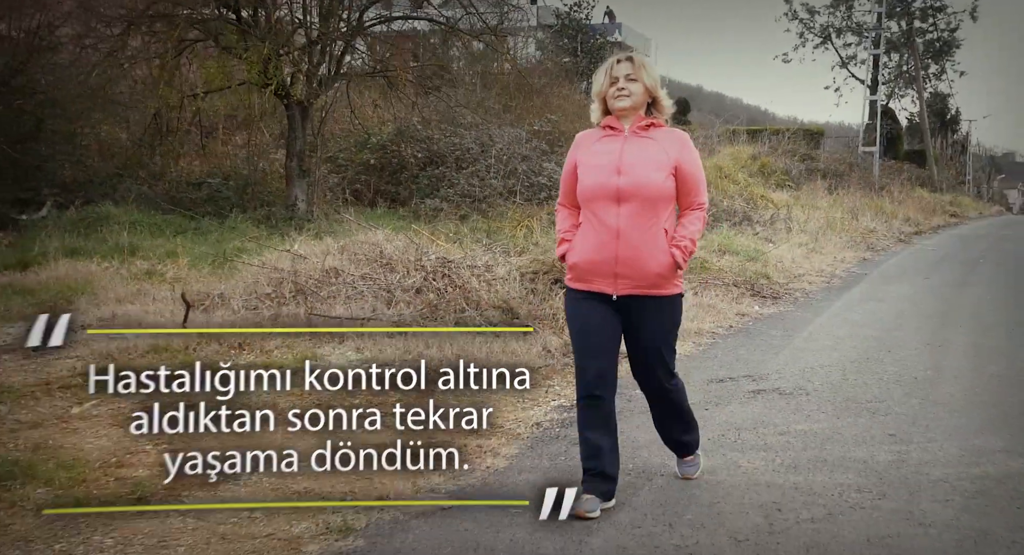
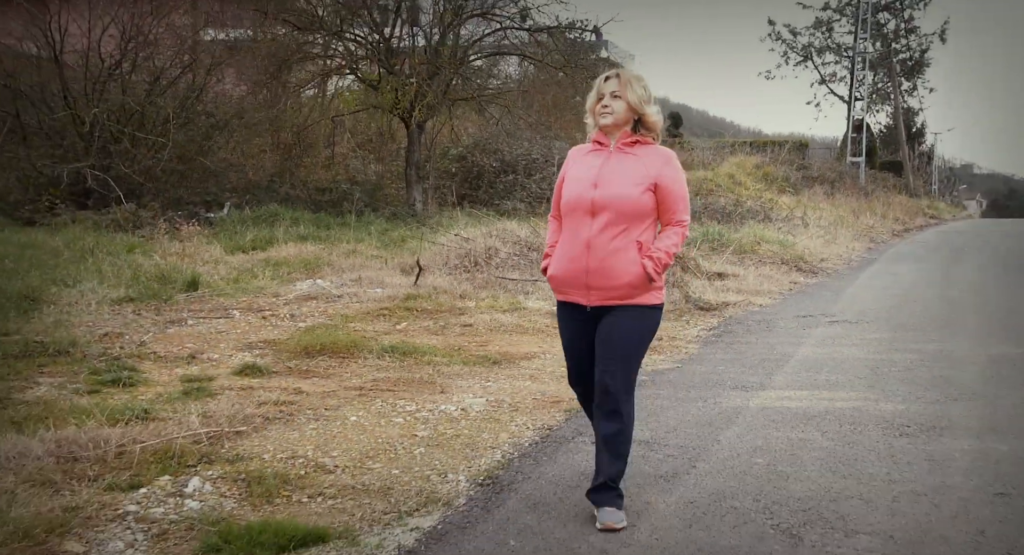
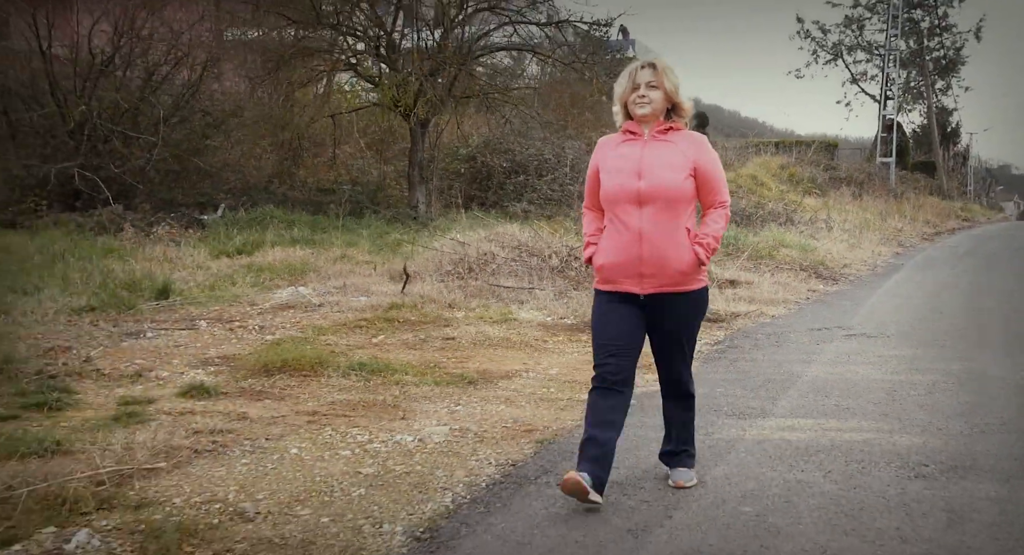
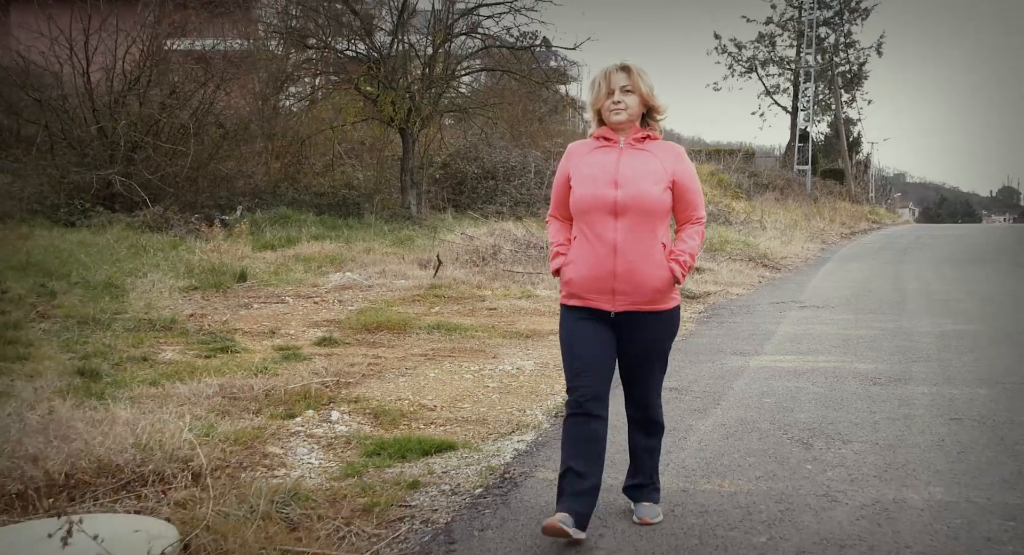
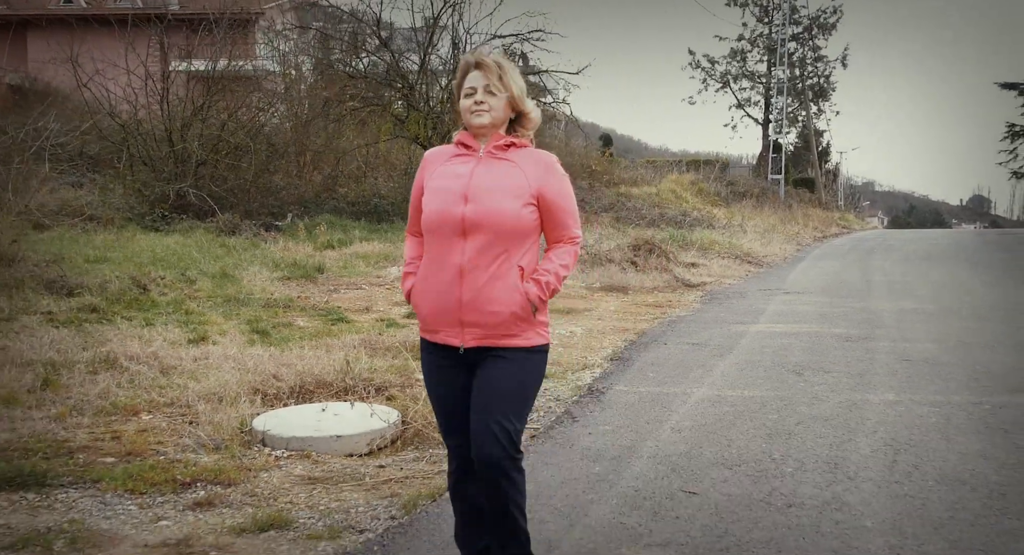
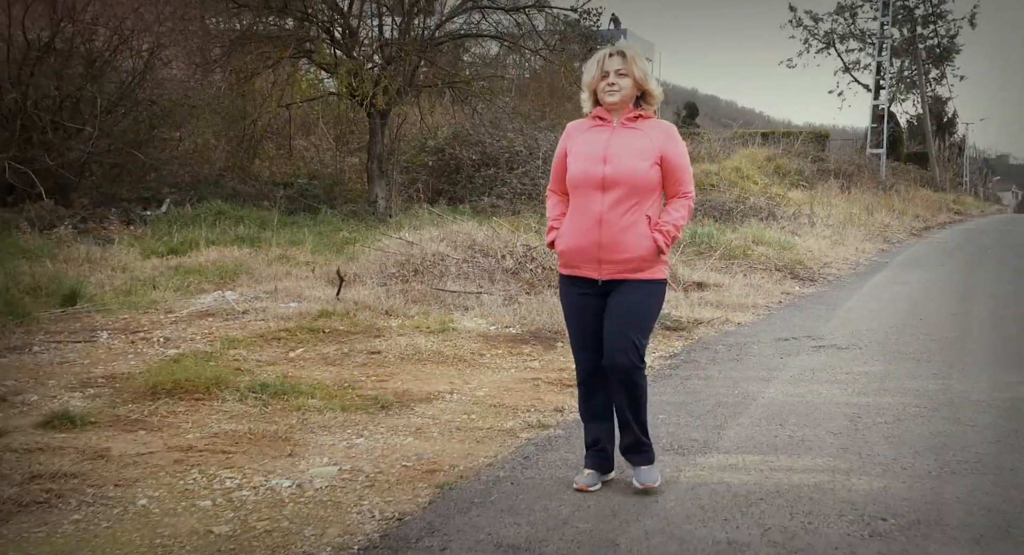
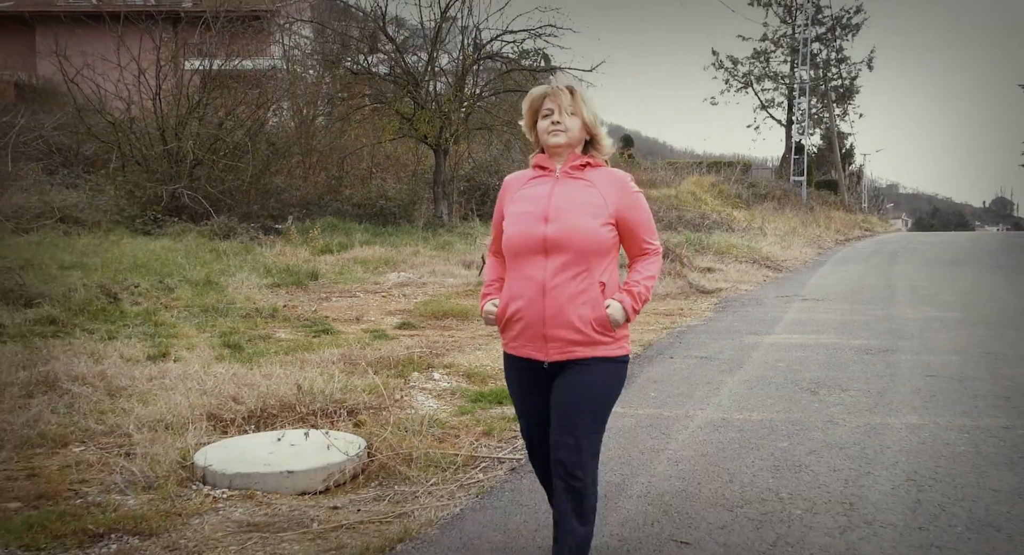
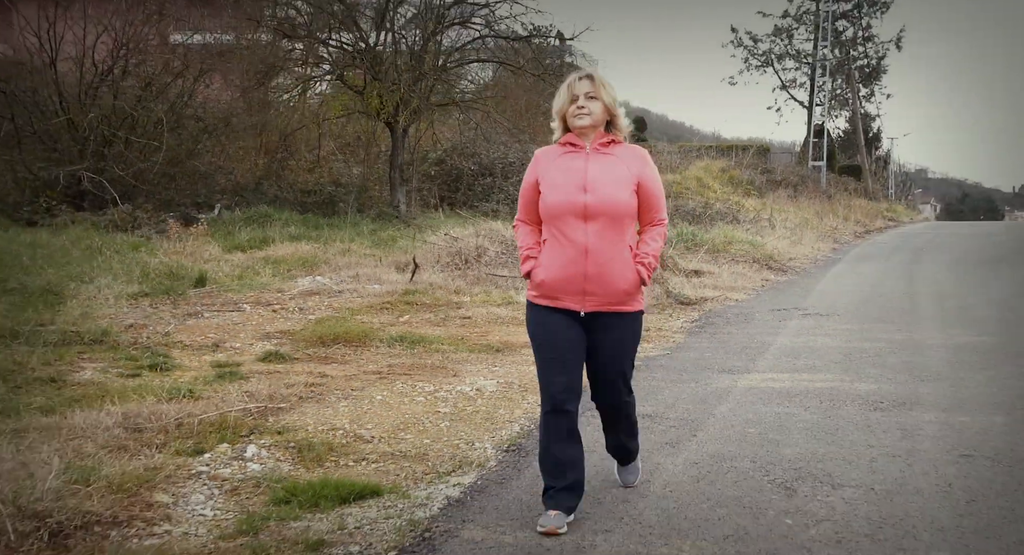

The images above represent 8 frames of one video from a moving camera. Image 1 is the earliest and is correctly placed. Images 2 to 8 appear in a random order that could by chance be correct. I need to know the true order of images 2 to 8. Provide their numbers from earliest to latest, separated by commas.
6, 3, 2, 8, 4, 7, 5
